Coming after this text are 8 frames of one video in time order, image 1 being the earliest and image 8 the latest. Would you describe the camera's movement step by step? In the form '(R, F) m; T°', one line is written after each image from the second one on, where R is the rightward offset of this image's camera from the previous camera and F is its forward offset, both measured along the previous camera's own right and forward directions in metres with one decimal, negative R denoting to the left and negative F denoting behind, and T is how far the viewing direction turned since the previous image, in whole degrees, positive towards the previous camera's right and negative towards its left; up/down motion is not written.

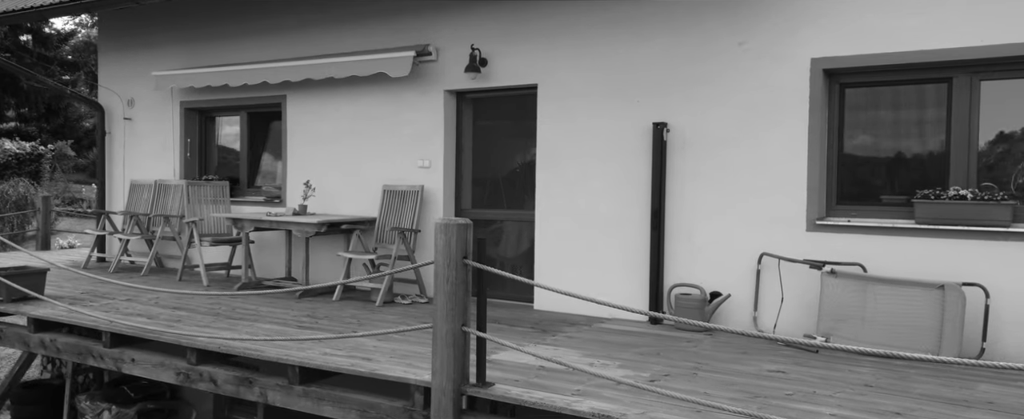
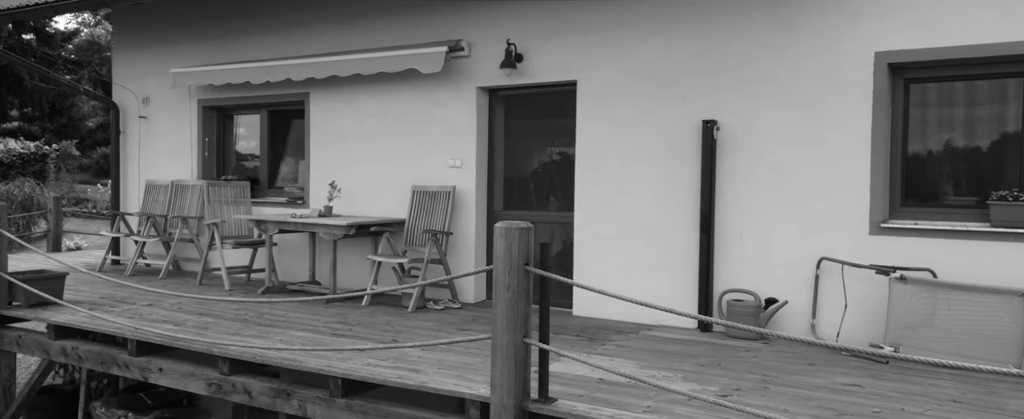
(-0.3, +0.3) m; 0°
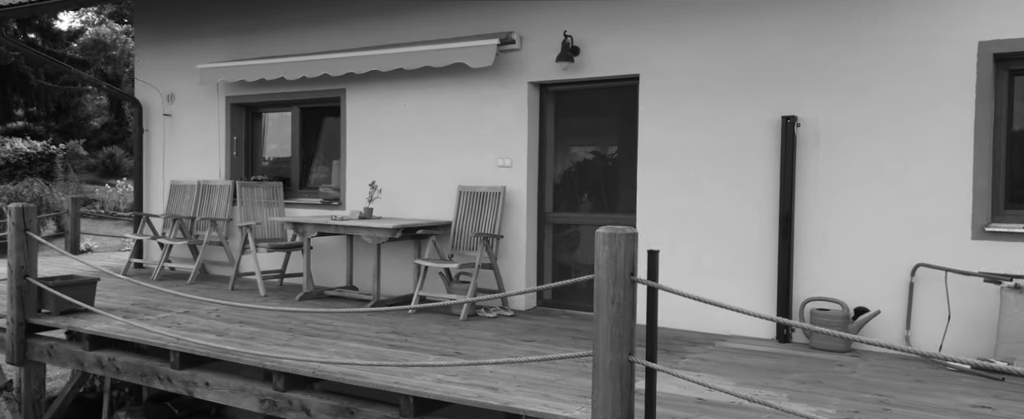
(-0.5, +0.4) m; 0°
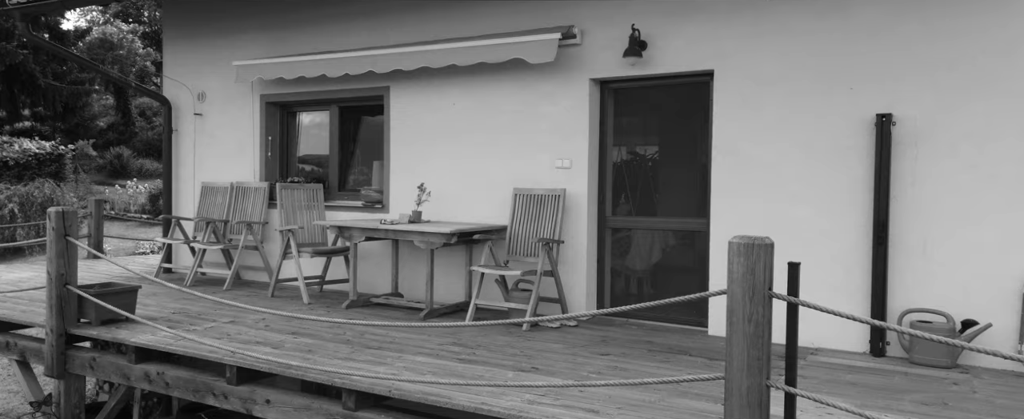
(-0.5, +0.4) m; 0°
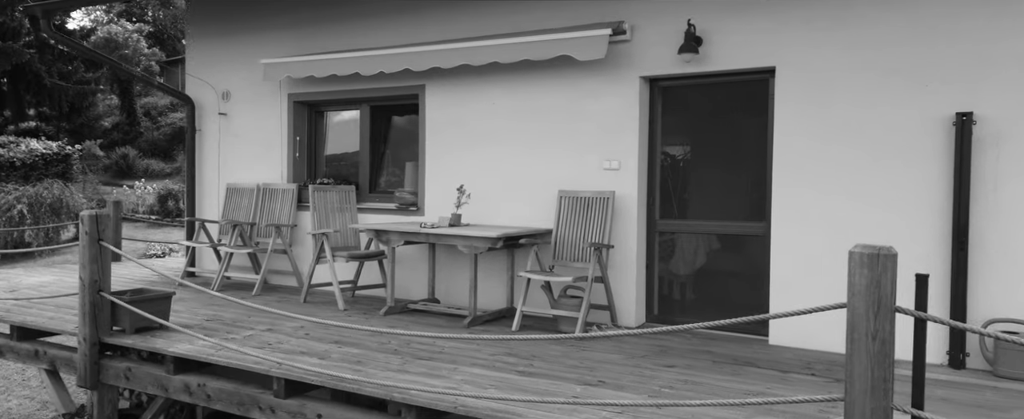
(-0.4, +0.3) m; 0°
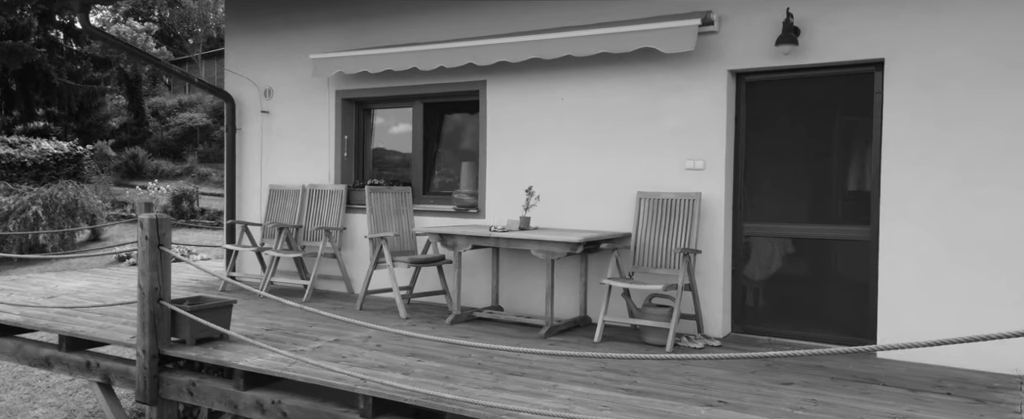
(-0.6, +0.4) m; 0°
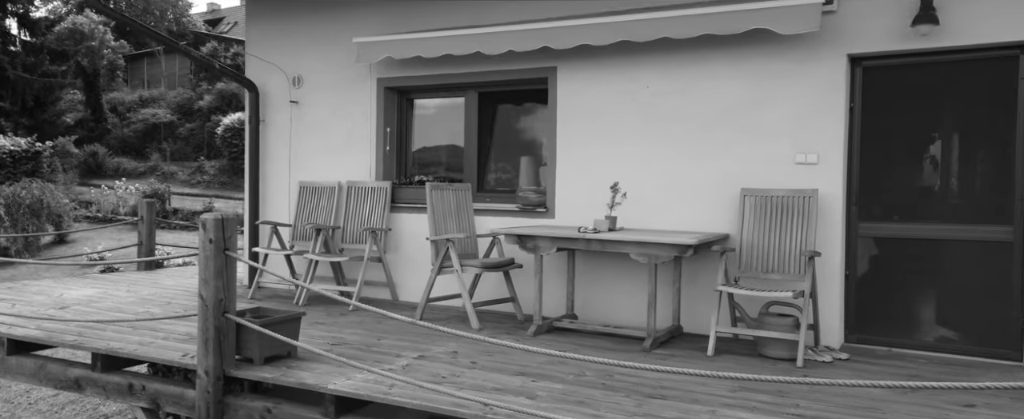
(-1.0, +0.7) m; +3°
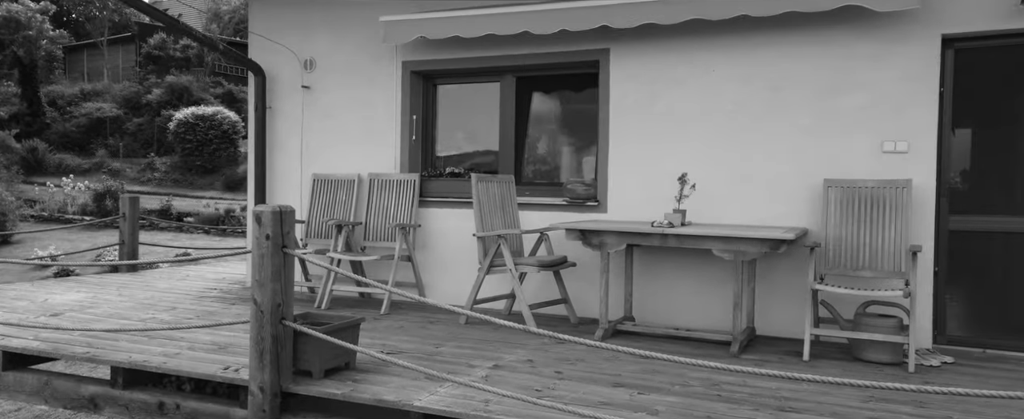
(-0.8, +0.6) m; +4°
